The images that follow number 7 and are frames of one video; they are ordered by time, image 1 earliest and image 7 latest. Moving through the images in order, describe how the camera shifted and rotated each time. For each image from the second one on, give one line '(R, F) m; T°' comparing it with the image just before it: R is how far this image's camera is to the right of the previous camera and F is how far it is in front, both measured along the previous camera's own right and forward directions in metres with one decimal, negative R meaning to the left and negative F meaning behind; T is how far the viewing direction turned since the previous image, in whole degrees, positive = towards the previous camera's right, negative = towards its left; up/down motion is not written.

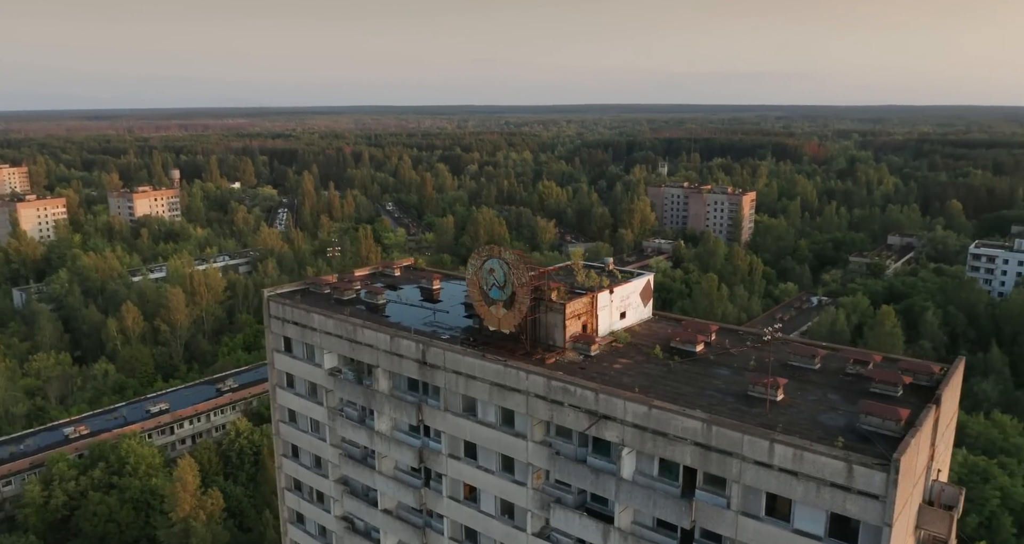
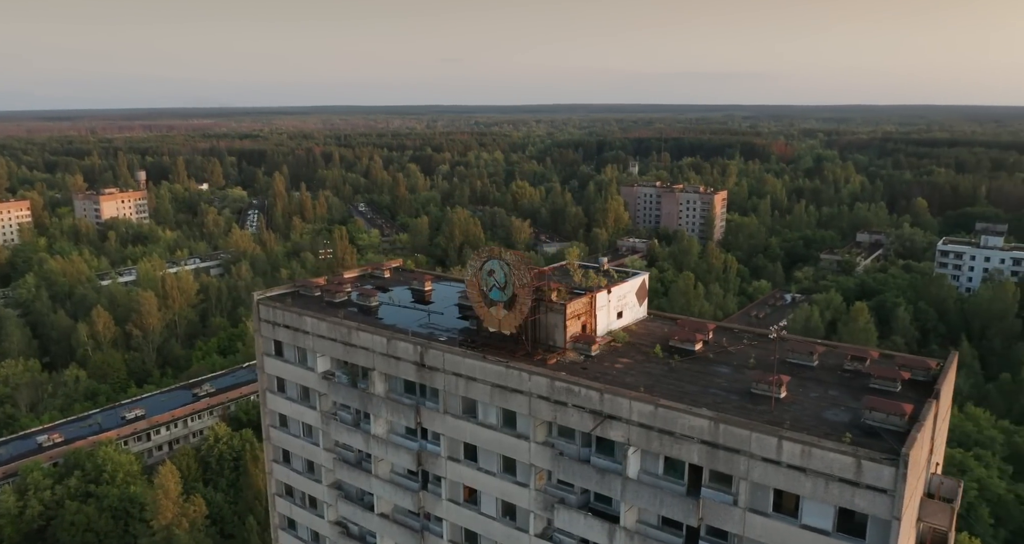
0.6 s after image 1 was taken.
(-0.7, +0.1) m; +2°
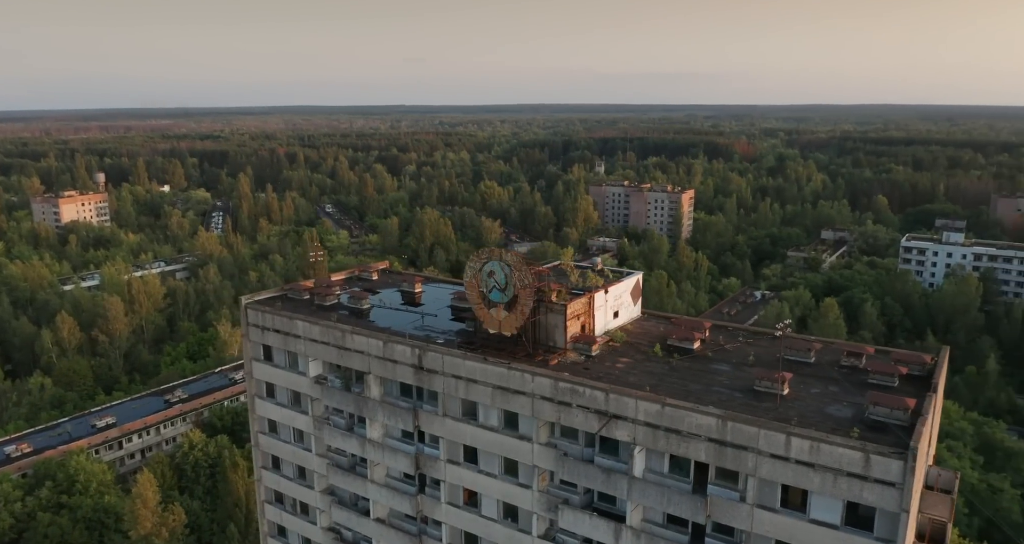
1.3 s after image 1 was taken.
(-0.8, +0.1) m; +3°
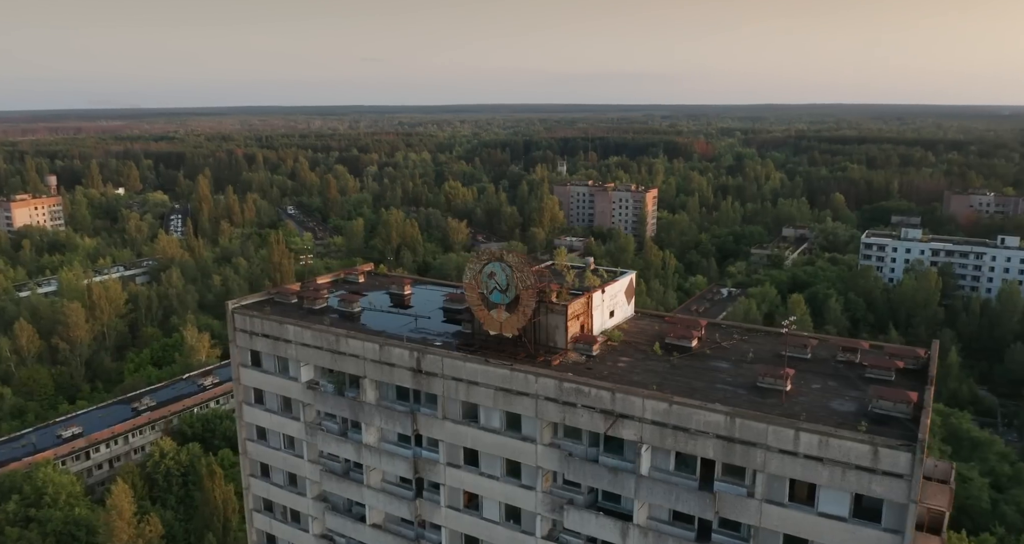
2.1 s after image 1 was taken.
(-1.0, +0.1) m; +3°
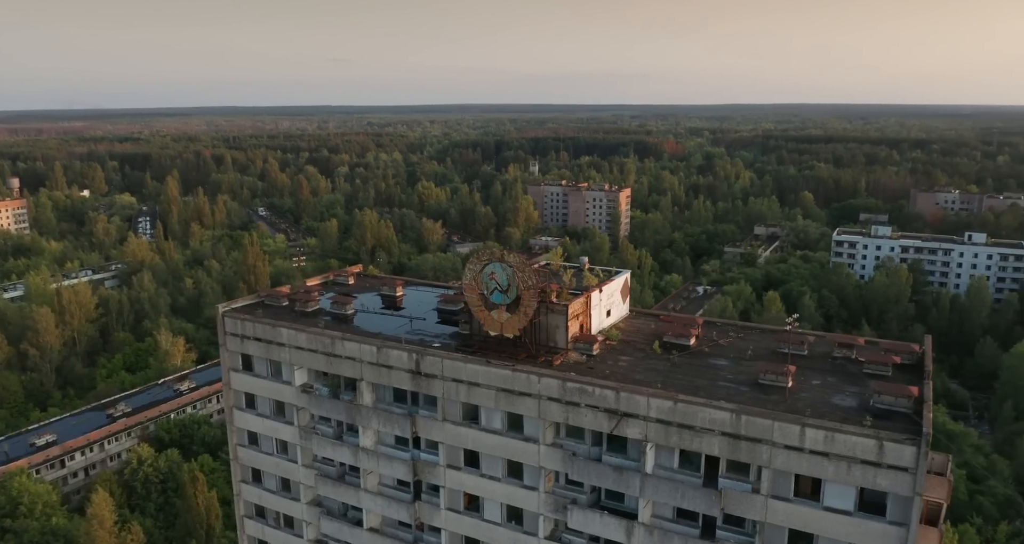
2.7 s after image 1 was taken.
(-0.7, +0.1) m; +2°
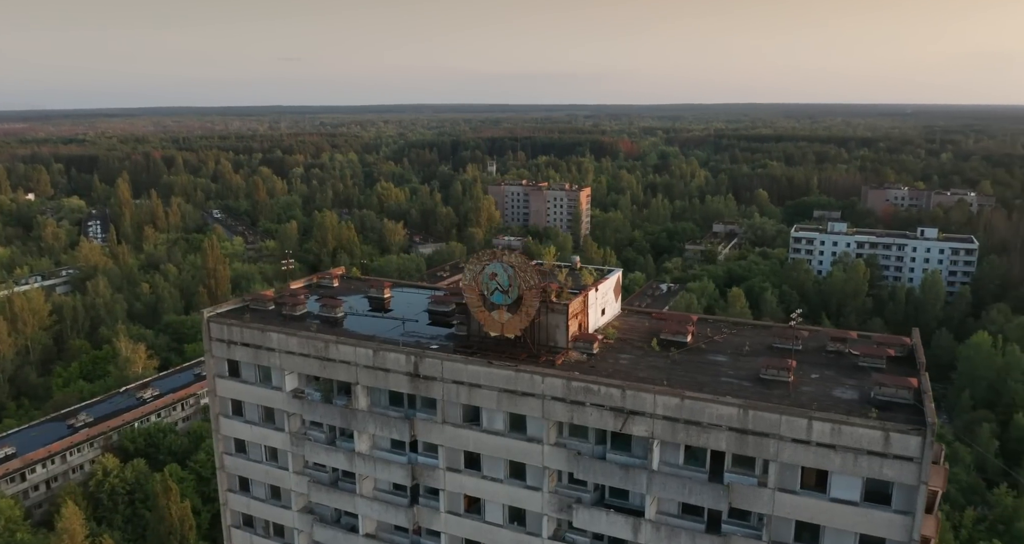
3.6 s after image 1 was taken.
(-1.1, +0.1) m; +3°
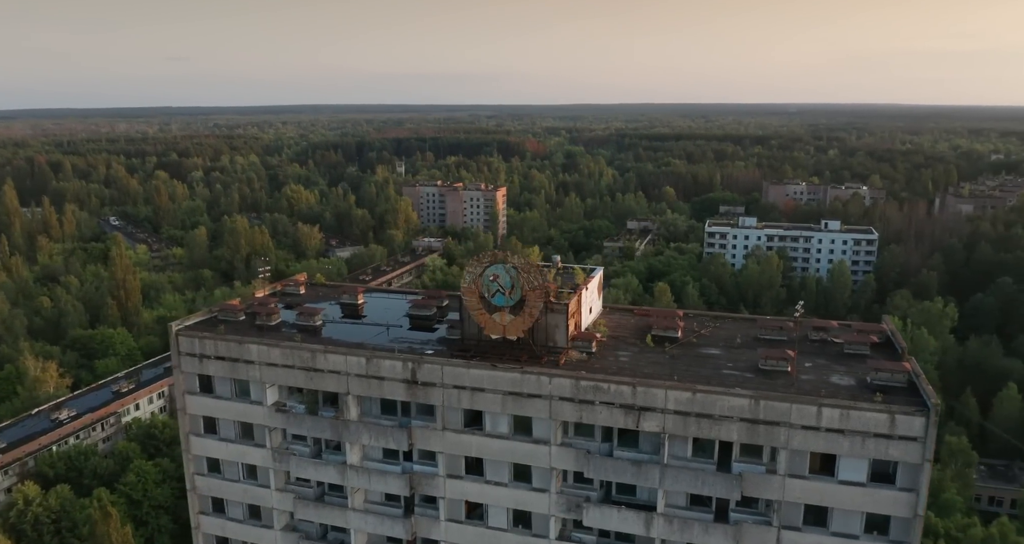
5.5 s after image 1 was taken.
(-2.3, +0.3) m; +7°
